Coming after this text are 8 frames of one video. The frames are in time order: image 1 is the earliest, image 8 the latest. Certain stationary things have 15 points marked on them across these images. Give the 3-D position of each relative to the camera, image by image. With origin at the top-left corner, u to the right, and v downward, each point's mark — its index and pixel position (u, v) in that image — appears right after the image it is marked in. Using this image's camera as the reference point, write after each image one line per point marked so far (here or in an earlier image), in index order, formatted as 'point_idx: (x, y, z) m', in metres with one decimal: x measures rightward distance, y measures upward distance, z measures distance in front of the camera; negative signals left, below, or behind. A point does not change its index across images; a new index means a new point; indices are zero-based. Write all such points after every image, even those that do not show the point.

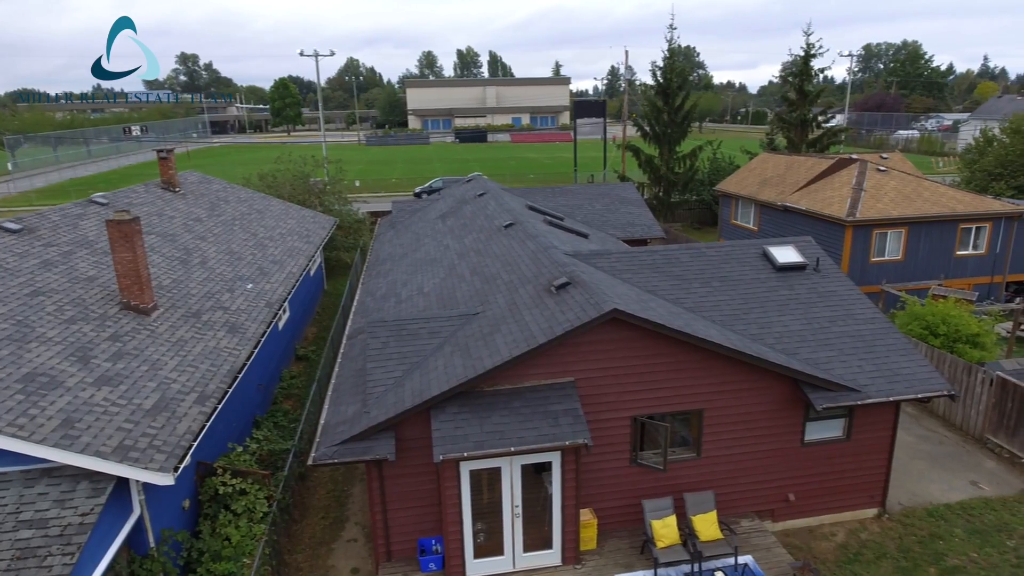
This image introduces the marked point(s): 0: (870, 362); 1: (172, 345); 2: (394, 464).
0: (+6.0, -1.2, +11.0) m
1: (-5.8, -1.0, +11.2) m
2: (-1.8, -2.6, +9.8) m
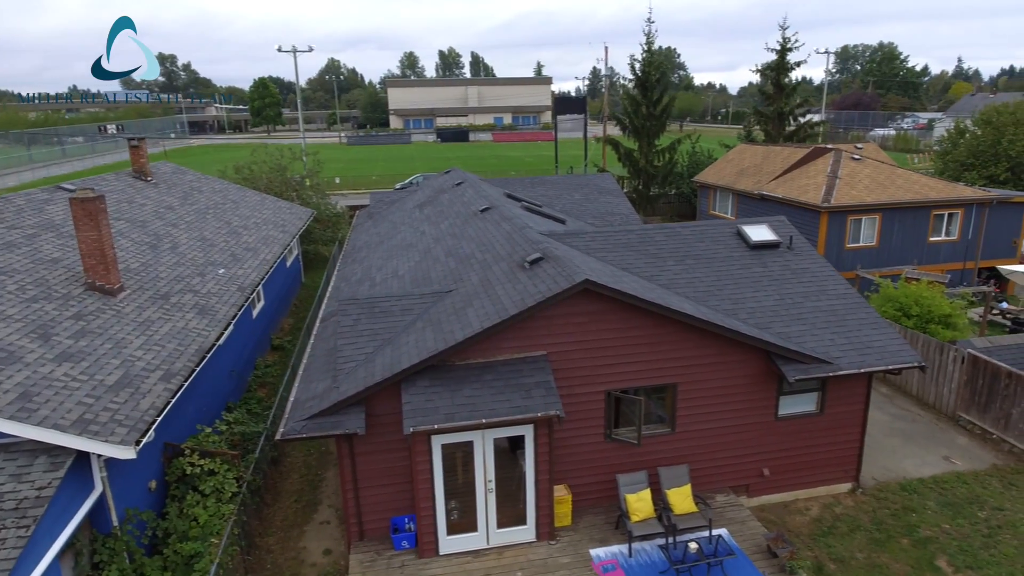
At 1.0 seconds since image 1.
0: (+5.6, -0.8, +11.0) m
1: (-6.3, -0.6, +11.0) m
2: (-2.2, -2.3, +9.7) m
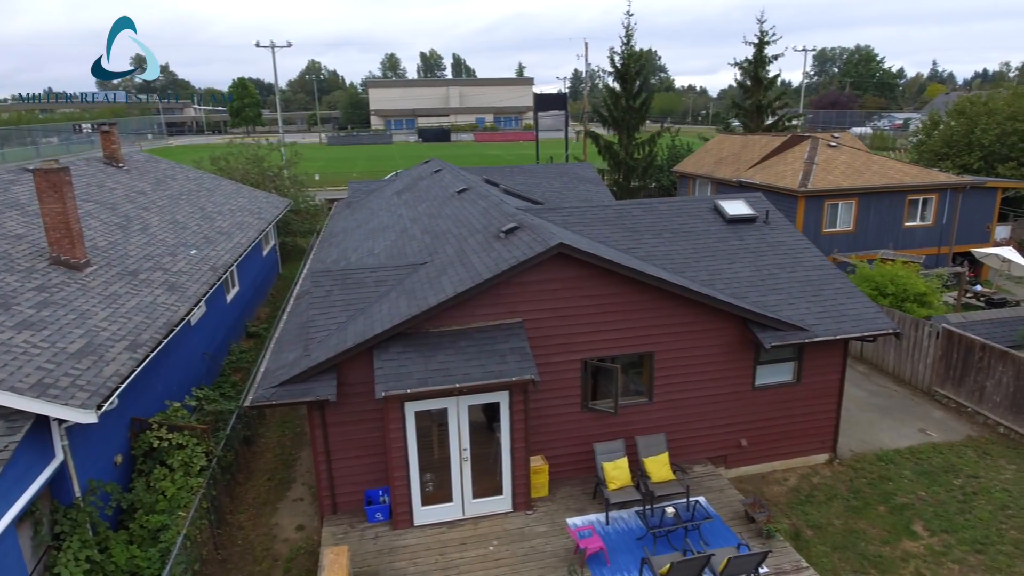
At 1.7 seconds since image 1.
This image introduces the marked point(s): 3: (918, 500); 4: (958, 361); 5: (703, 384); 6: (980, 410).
0: (+5.2, -0.3, +11.1) m
1: (-6.7, -0.2, +10.7) m
2: (-2.5, -1.8, +9.5) m
3: (+6.6, -3.5, +10.7) m
4: (+9.4, -1.5, +13.7) m
5: (+3.1, -1.6, +10.8) m
6: (+9.5, -2.5, +13.3) m
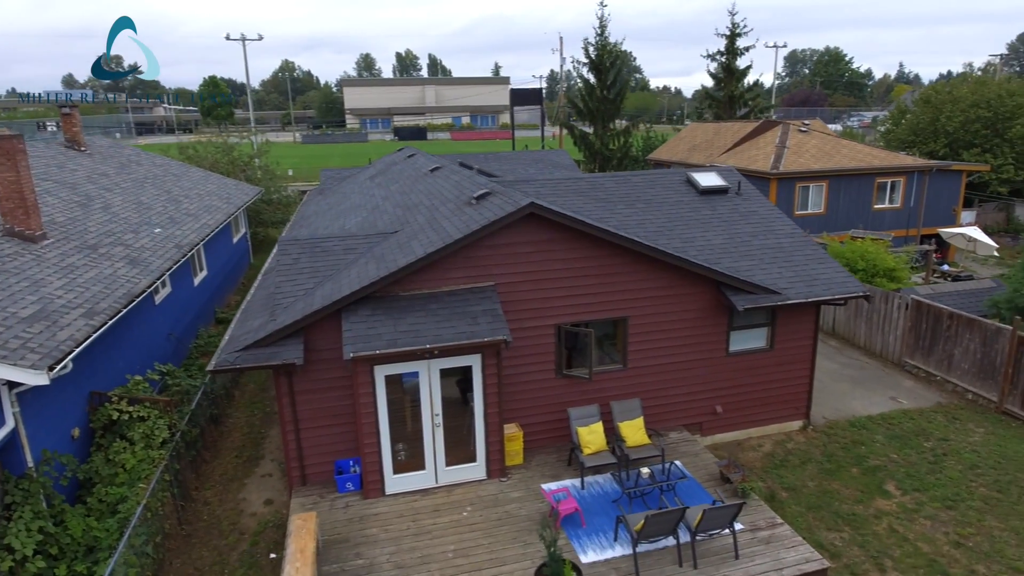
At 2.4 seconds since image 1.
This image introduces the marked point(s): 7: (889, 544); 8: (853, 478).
0: (+4.7, +0.3, +11.1) m
1: (-7.1, +0.3, +10.3) m
2: (-2.9, -1.3, +9.2) m
3: (+6.2, -2.9, +10.8) m
4: (+8.8, -0.9, +13.9) m
5: (+2.7, -1.0, +10.7) m
6: (+9.0, -1.9, +13.5) m
7: (+5.1, -3.4, +8.8) m
8: (+5.4, -3.0, +10.3) m
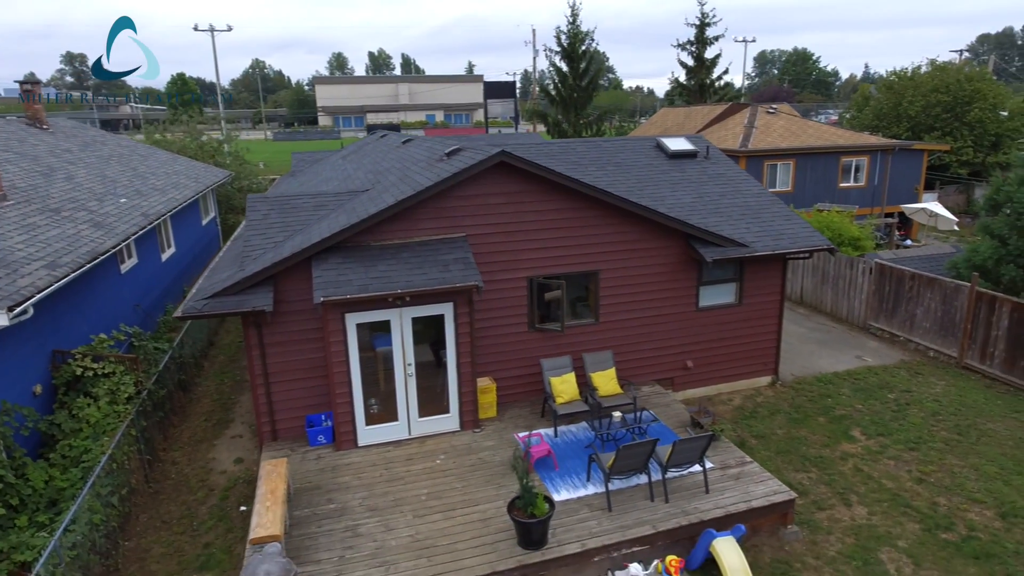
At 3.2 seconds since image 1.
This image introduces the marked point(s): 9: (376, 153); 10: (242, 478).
0: (+4.2, +1.1, +11.3) m
1: (-7.6, +0.9, +10.1) m
2: (-3.3, -0.6, +9.1) m
3: (+5.8, -2.1, +11.0) m
4: (+8.3, -0.1, +14.3) m
5: (+2.3, -0.3, +10.8) m
6: (+8.5, -1.1, +13.8) m
7: (+4.7, -2.7, +9.0) m
8: (+5.0, -2.2, +10.5) m
9: (-3.6, +3.6, +17.4) m
10: (-4.0, -2.8, +9.6) m
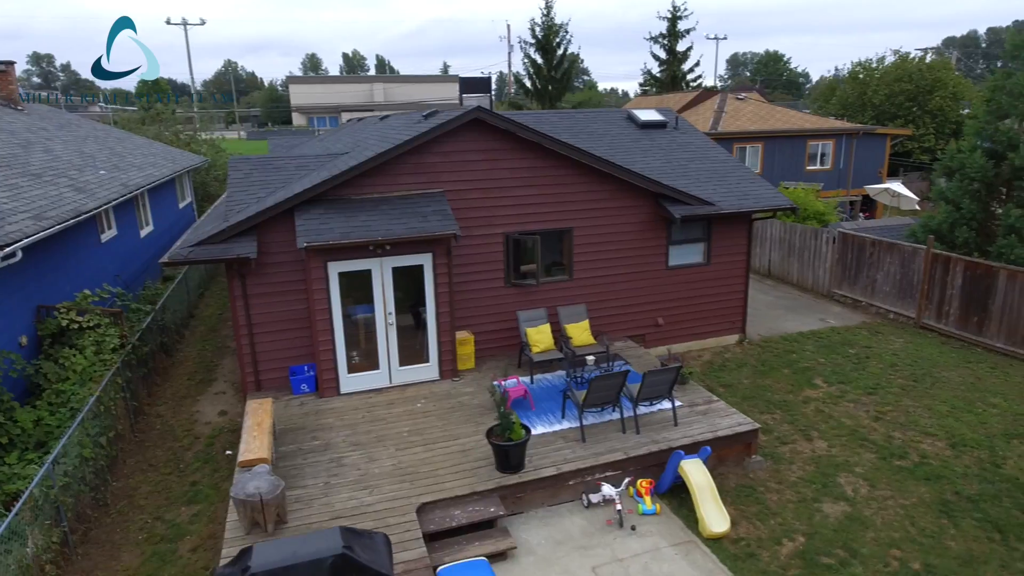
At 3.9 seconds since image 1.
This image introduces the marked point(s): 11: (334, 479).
0: (+3.8, +1.8, +11.8) m
1: (-7.9, +1.6, +10.2) m
2: (-3.6, +0.1, +9.4) m
3: (+5.4, -1.3, +11.5) m
4: (+7.8, +0.6, +14.9) m
5: (+1.9, +0.5, +11.2) m
6: (+8.0, -0.3, +14.4) m
7: (+4.4, -1.9, +9.5) m
8: (+4.6, -1.5, +11.0) m
9: (-4.3, +4.2, +17.6) m
10: (-4.3, -2.1, +9.8) m
11: (-2.0, -2.1, +7.3) m
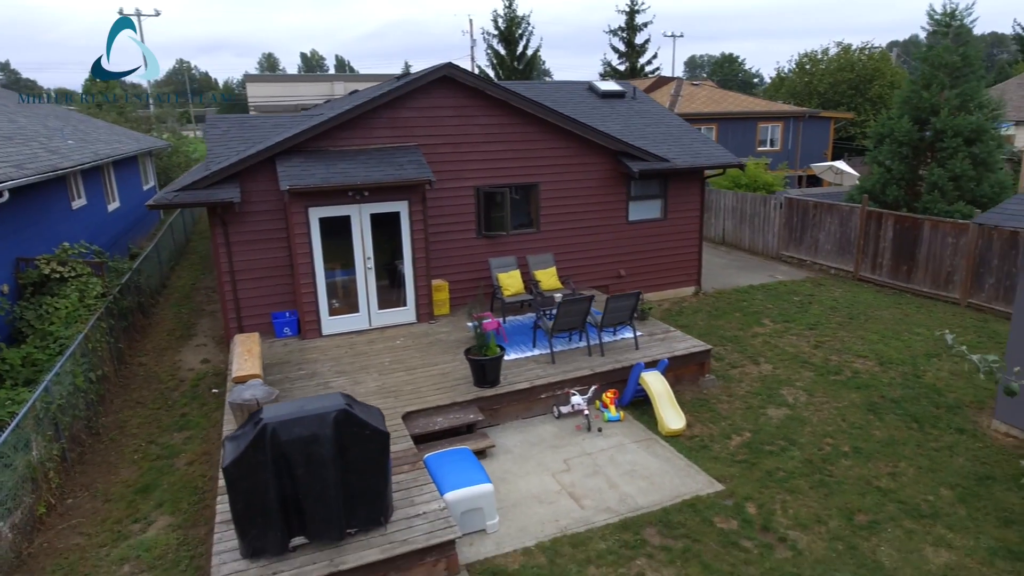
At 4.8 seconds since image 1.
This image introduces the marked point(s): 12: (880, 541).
0: (+3.2, +2.7, +12.7) m
1: (-8.4, +2.3, +10.4) m
2: (-4.1, +0.9, +9.8) m
3: (+4.8, -0.4, +12.5) m
4: (+7.0, +1.6, +16.0) m
5: (+1.3, +1.3, +12.0) m
6: (+7.2, +0.7, +15.6) m
7: (+4.0, -1.0, +10.4) m
8: (+4.1, -0.6, +12.0) m
9: (-5.2, +5.0, +18.0) m
10: (-4.7, -1.3, +10.2) m
11: (-2.3, -1.3, +7.9) m
12: (+3.3, -2.2, +5.8) m
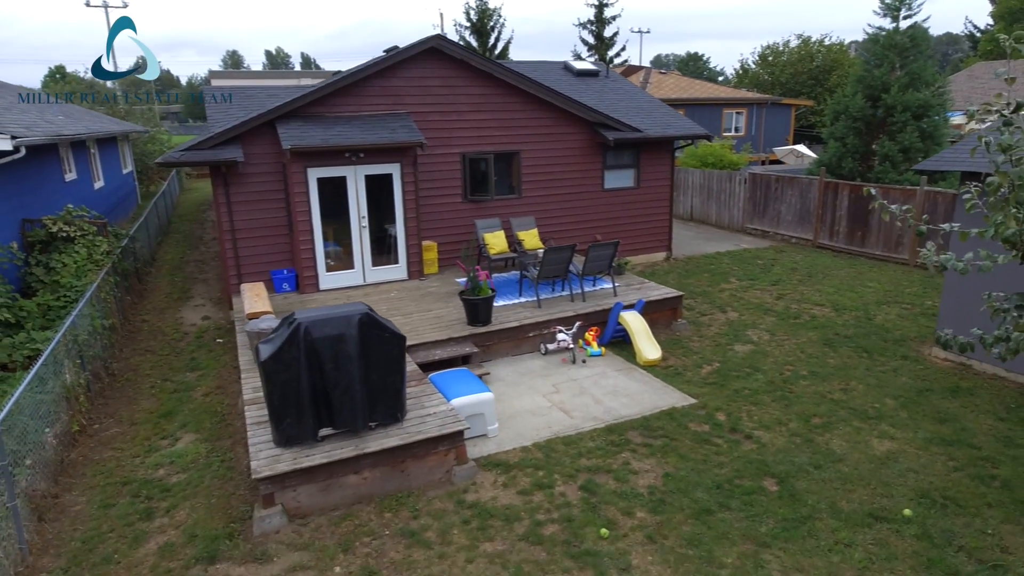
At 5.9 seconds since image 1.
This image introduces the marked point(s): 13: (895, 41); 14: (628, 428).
0: (+2.8, +3.5, +13.5) m
1: (-8.7, +2.9, +10.7) m
2: (-4.3, +1.6, +10.3) m
3: (+4.5, +0.4, +13.4) m
4: (+6.5, +2.4, +17.0) m
5: (+1.0, +2.1, +12.8) m
6: (+6.8, +1.5, +16.6) m
7: (+3.7, -0.2, +11.2) m
8: (+3.8, +0.2, +12.8) m
9: (-5.9, +5.7, +18.5) m
10: (-4.9, -0.6, +10.7) m
11: (-2.4, -0.6, +8.5) m
12: (+3.3, -1.5, +6.7) m
13: (+9.0, +5.8, +15.4) m
14: (+1.2, -1.5, +6.8) m
